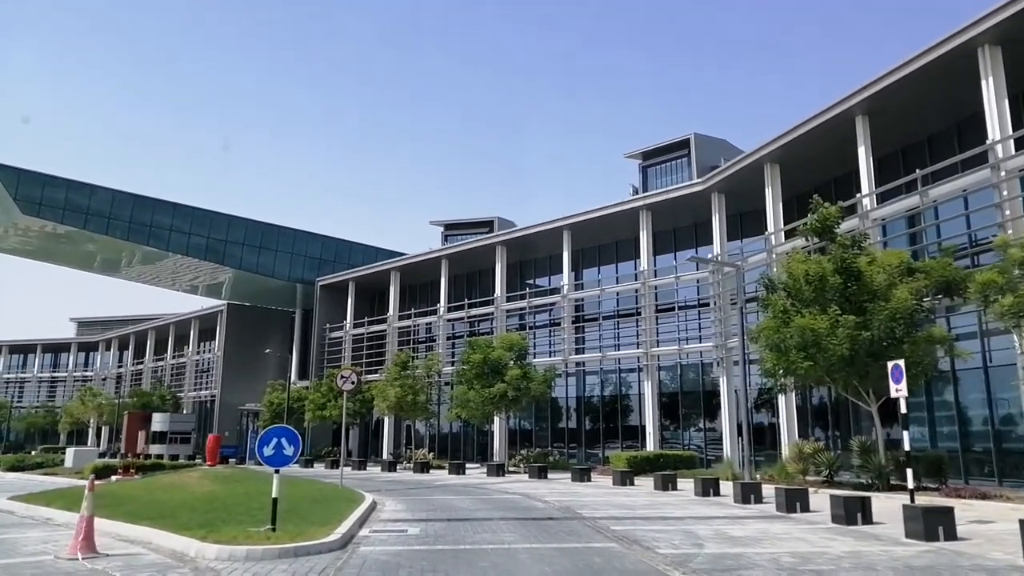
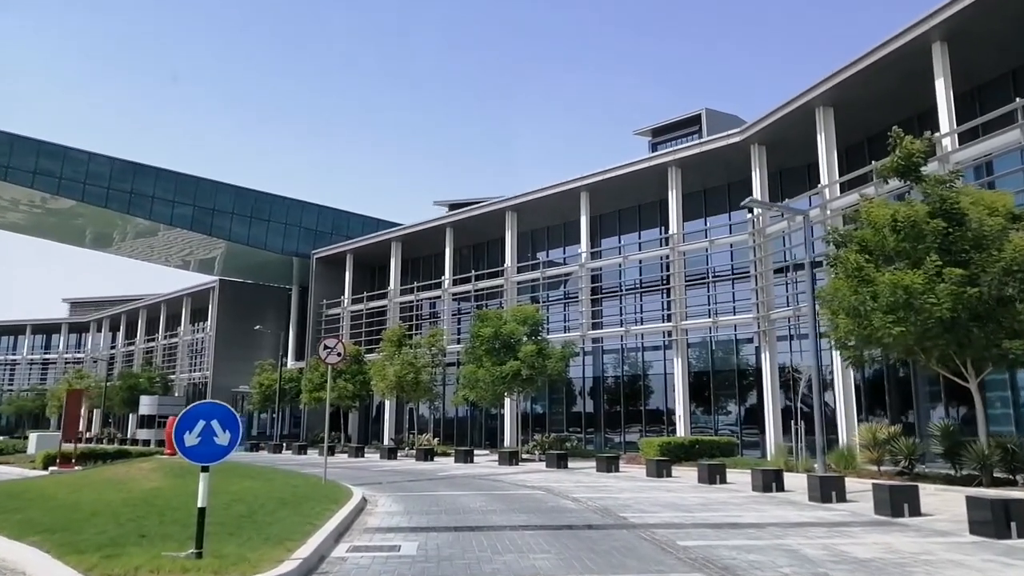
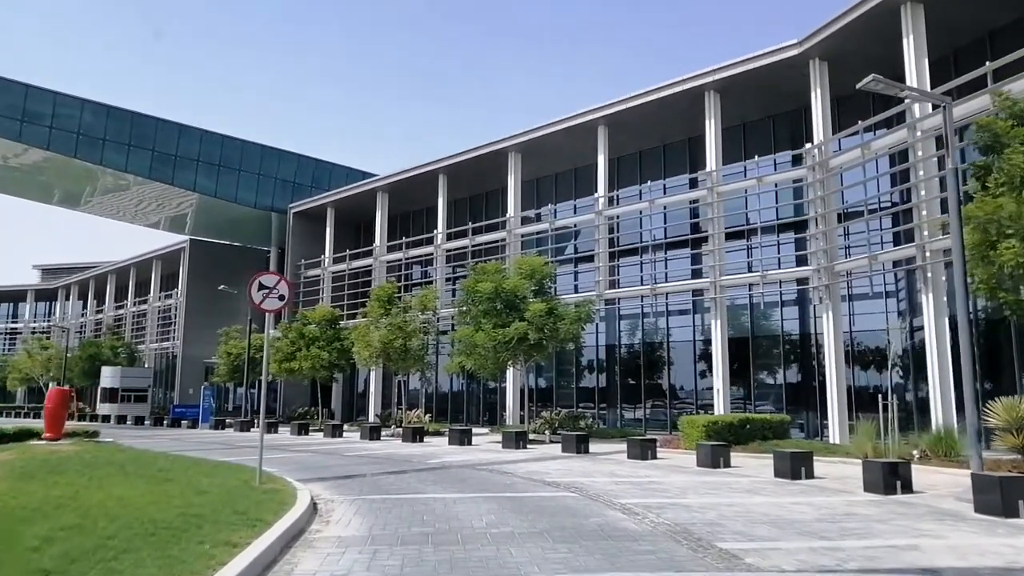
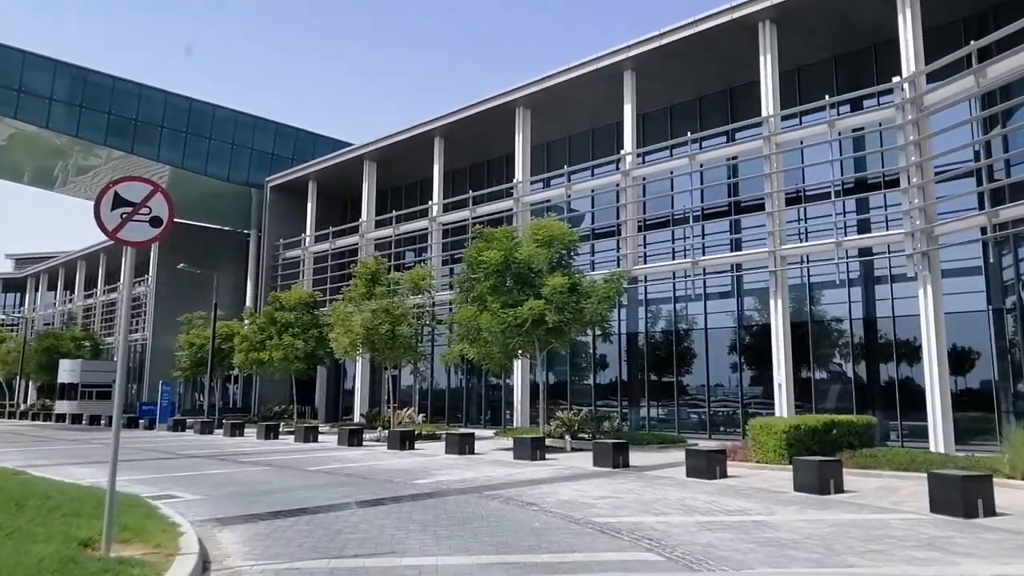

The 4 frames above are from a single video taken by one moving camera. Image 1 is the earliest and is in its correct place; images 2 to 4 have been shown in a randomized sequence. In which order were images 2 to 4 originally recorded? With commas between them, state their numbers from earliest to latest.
2, 3, 4
